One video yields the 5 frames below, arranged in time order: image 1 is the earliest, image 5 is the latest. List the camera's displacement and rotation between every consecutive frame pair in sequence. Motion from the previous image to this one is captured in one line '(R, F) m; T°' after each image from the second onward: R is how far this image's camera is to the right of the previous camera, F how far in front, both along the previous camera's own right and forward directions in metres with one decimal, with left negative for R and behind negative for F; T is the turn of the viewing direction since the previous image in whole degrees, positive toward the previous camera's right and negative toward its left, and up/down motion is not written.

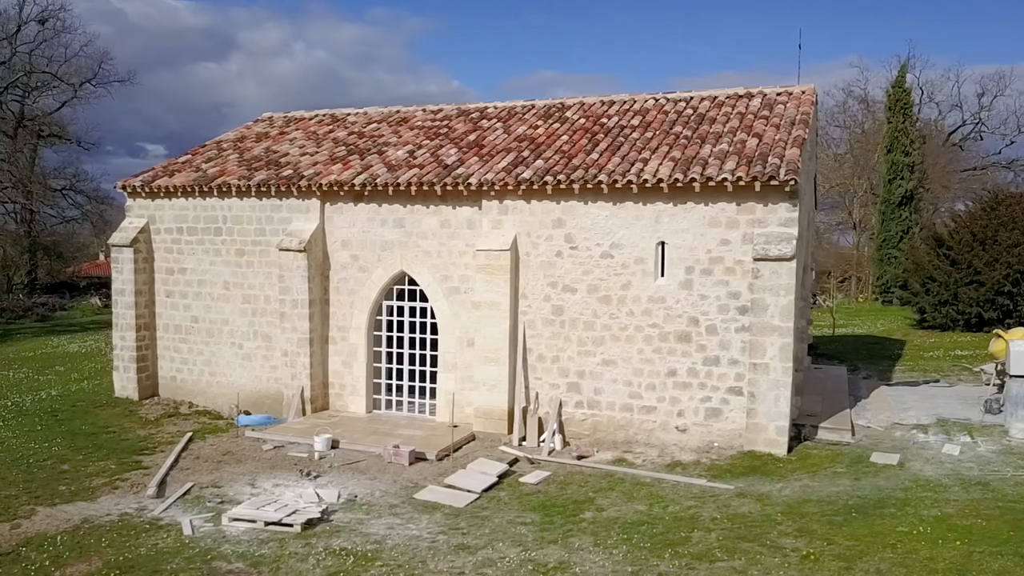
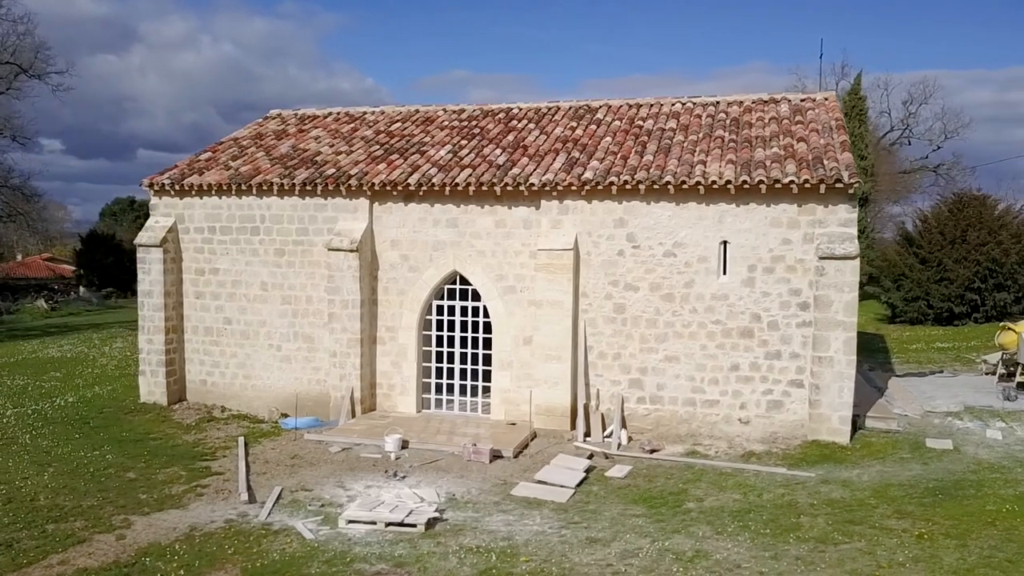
(-2.2, -0.1) m; +5°
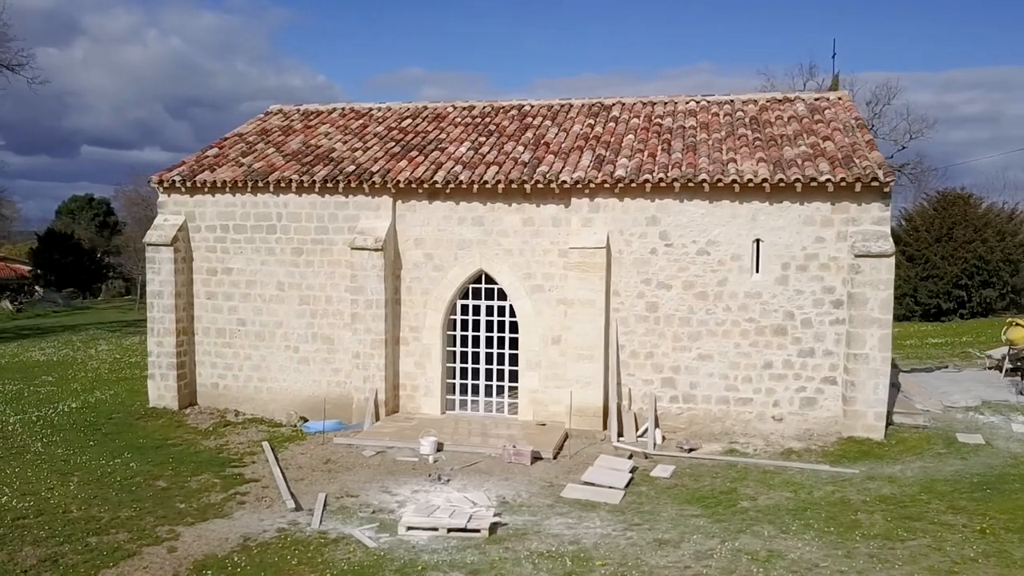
(-1.1, +0.2) m; +3°
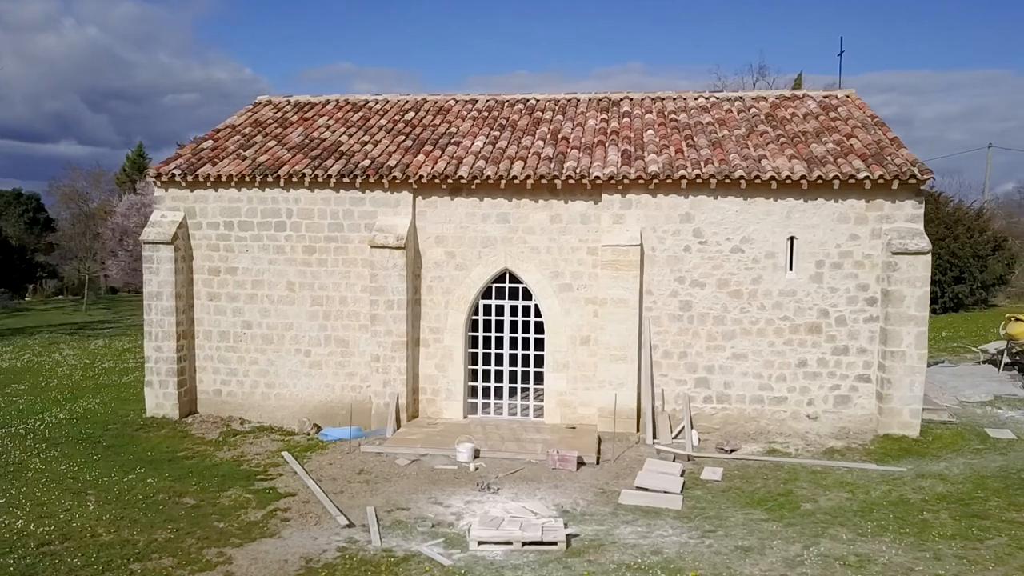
(-1.4, +0.5) m; +4°
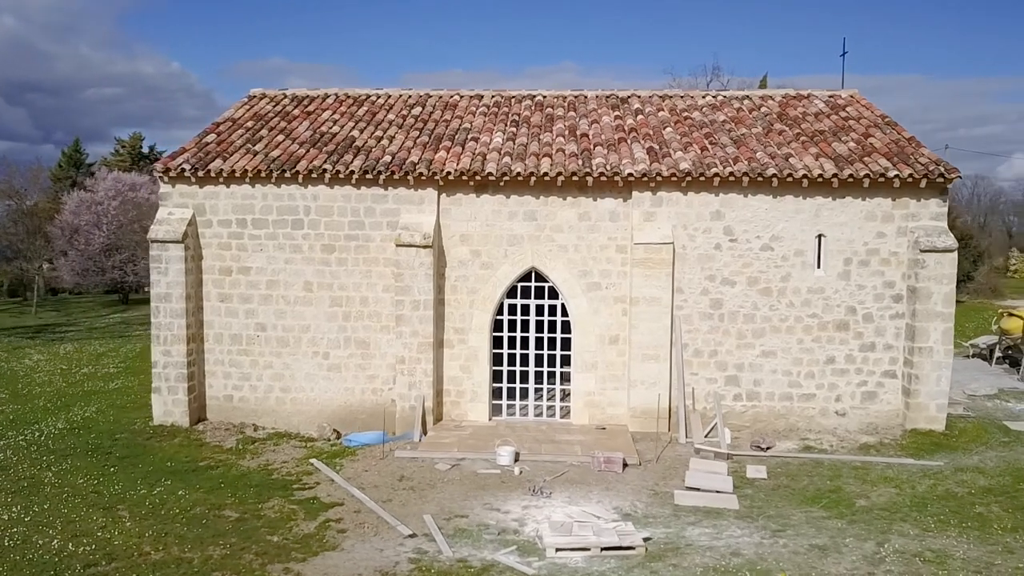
(-1.3, +0.3) m; +4°
